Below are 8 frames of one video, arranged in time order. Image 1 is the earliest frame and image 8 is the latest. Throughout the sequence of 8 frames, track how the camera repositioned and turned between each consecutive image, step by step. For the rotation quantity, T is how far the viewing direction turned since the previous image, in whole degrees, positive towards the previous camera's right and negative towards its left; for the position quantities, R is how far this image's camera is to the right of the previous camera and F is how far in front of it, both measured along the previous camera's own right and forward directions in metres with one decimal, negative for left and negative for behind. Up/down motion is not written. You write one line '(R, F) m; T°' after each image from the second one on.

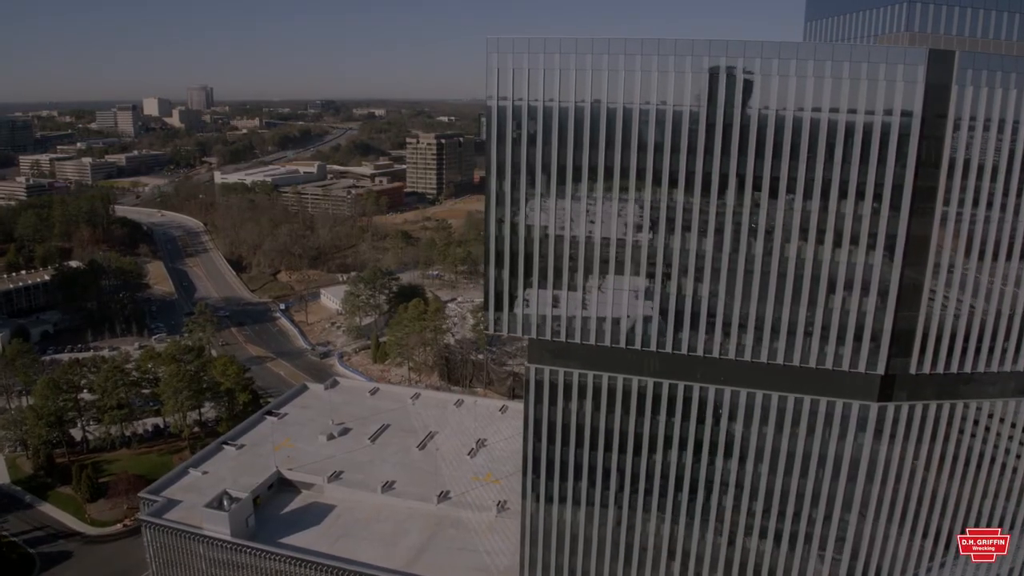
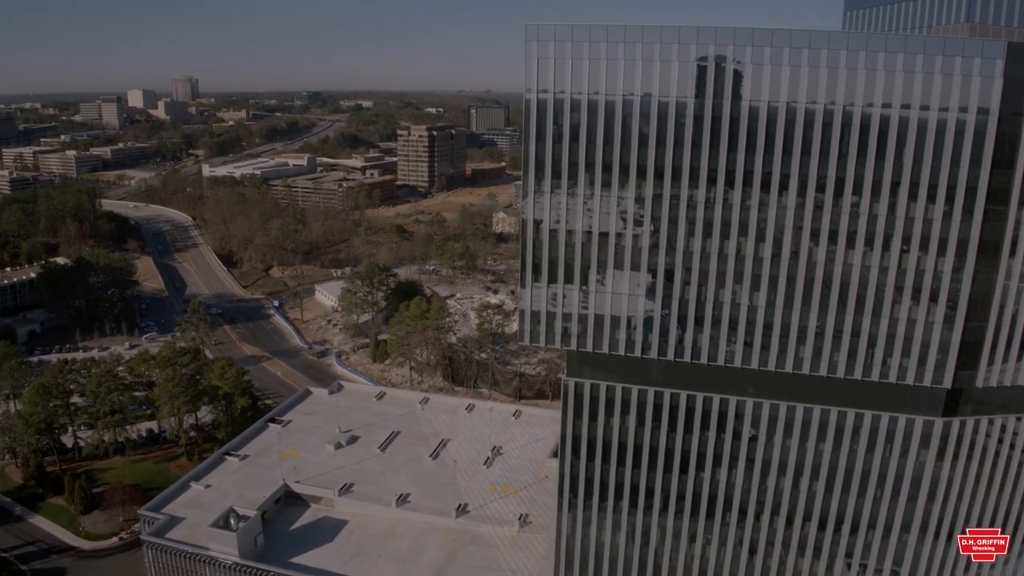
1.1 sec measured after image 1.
(-0.9, +1.1) m; +1°
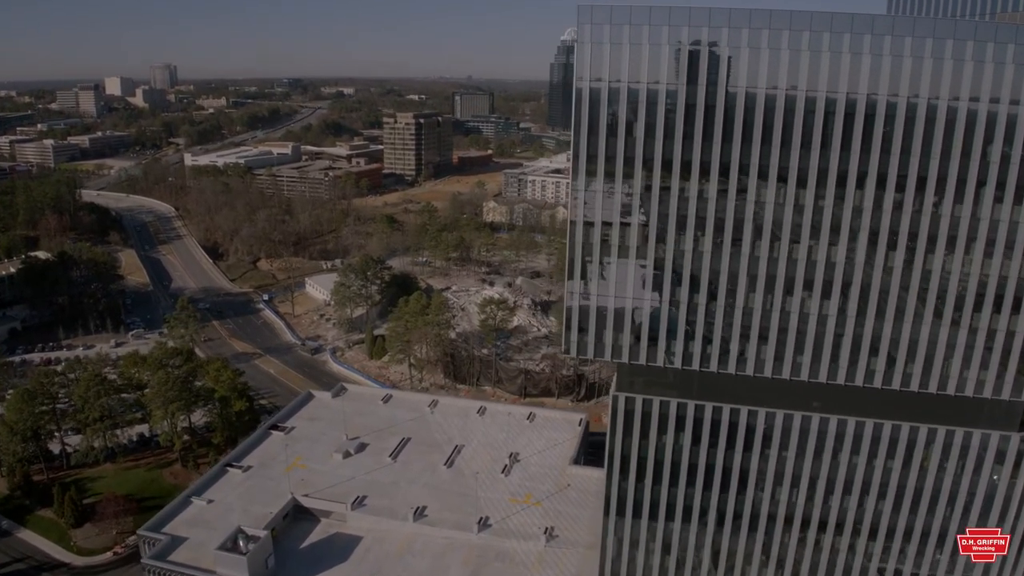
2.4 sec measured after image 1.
(-1.1, +1.2) m; +1°
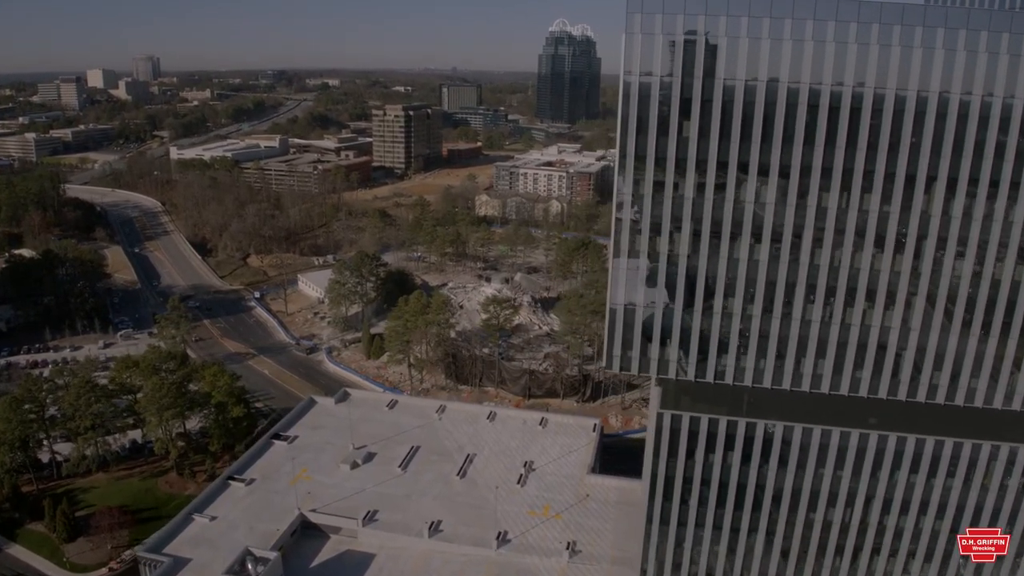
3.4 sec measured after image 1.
(-0.8, +1.0) m; +1°
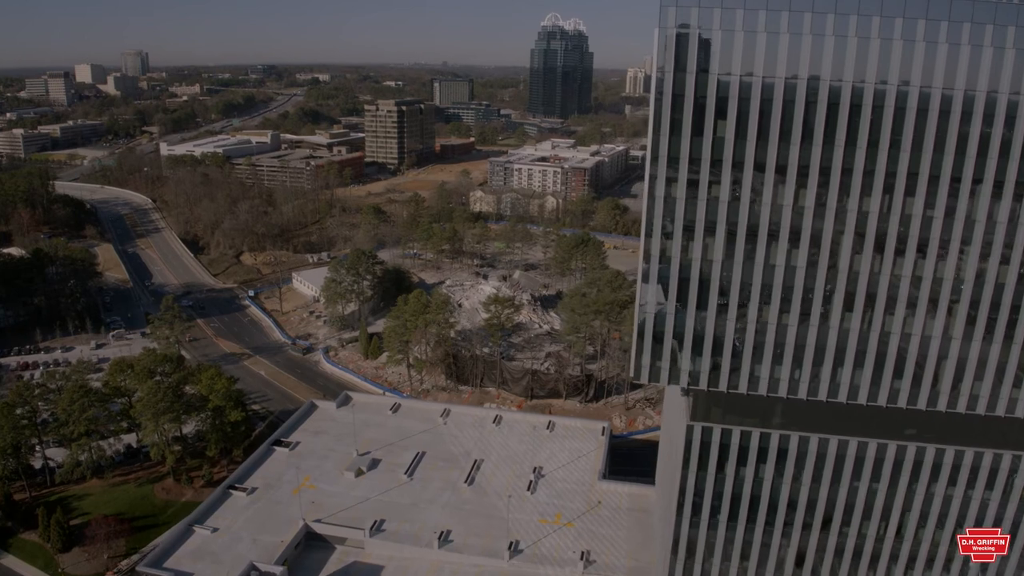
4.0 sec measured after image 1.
(-0.5, +0.6) m; +1°
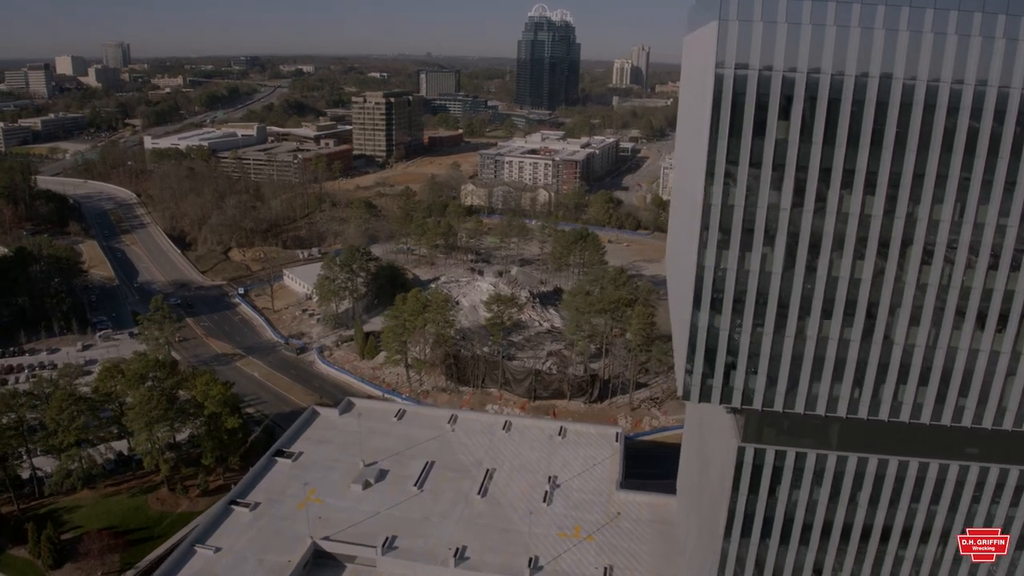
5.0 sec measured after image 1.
(-0.8, +0.9) m; +1°
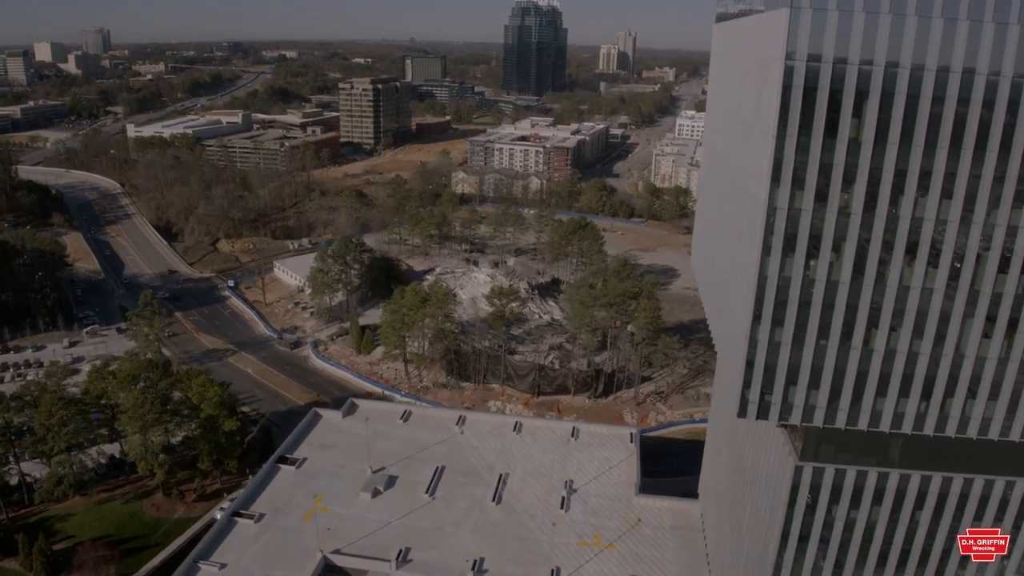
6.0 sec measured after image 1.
(-0.7, +0.9) m; +1°
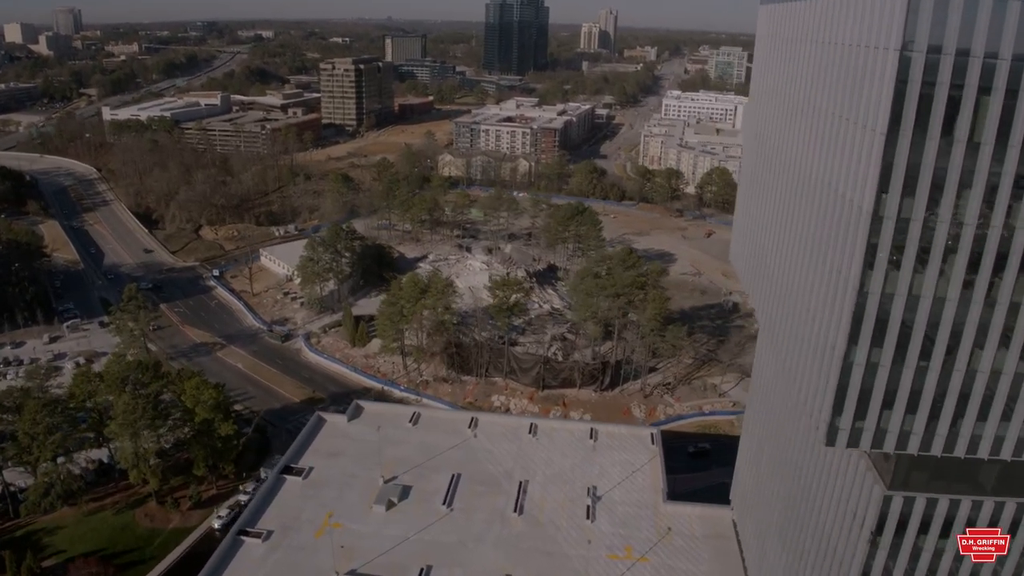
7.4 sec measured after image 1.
(-1.0, +1.2) m; +1°
